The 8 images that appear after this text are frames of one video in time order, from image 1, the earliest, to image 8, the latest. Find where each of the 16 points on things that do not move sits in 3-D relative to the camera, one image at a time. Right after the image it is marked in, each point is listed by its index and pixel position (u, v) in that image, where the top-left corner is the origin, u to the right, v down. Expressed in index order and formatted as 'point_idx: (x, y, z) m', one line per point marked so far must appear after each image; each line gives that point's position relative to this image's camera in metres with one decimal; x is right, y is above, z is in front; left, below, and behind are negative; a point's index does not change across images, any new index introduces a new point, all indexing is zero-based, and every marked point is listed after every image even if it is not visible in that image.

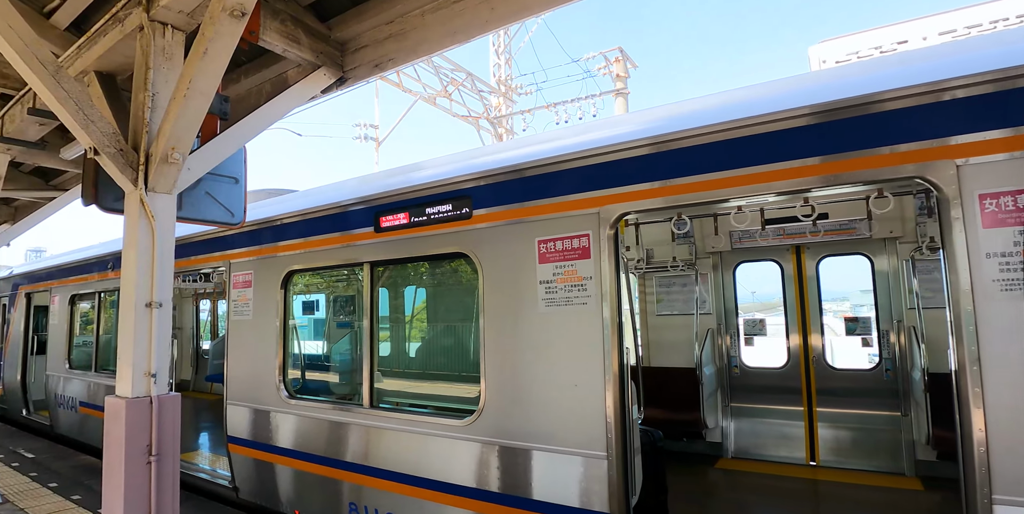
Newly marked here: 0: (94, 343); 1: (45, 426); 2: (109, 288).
0: (-4.9, -1.0, +6.2) m
1: (-6.2, -2.2, +6.9) m
2: (-4.7, -0.4, +6.1) m
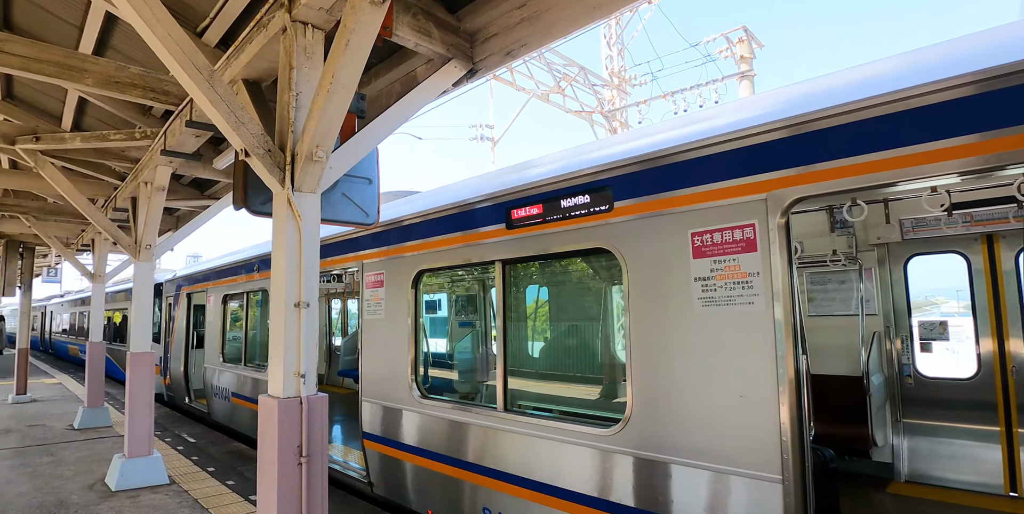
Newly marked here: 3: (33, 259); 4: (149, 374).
0: (-3.4, -1.1, +6.7) m
1: (-4.5, -2.3, +7.6) m
2: (-3.2, -0.4, +6.6) m
3: (-8.9, 0.0, +9.7) m
4: (-3.4, -1.1, +4.8) m
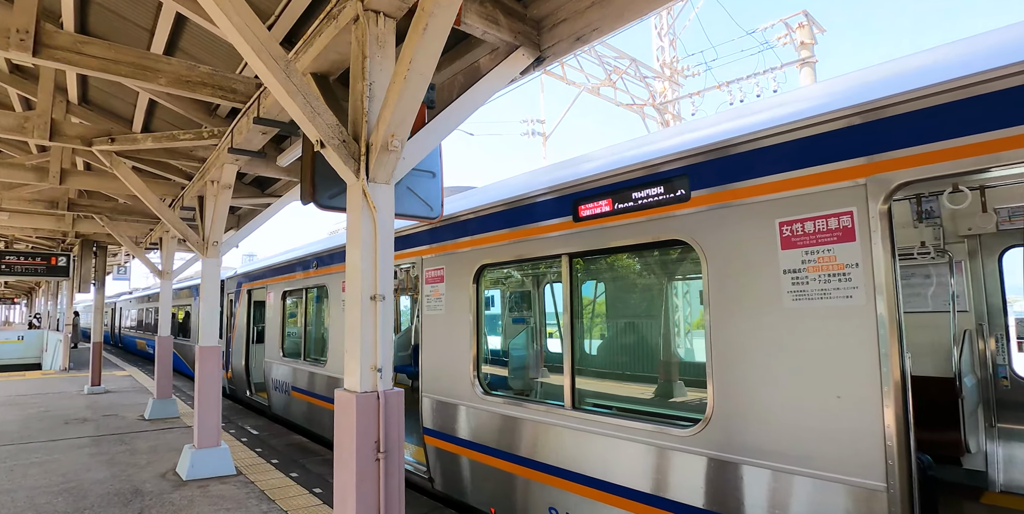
0: (-2.7, -1.0, +6.9) m
1: (-3.8, -2.3, +7.8) m
2: (-2.5, -0.4, +6.7) m
3: (-8.0, 0.0, +10.2) m
4: (-2.8, -1.0, +4.9) m
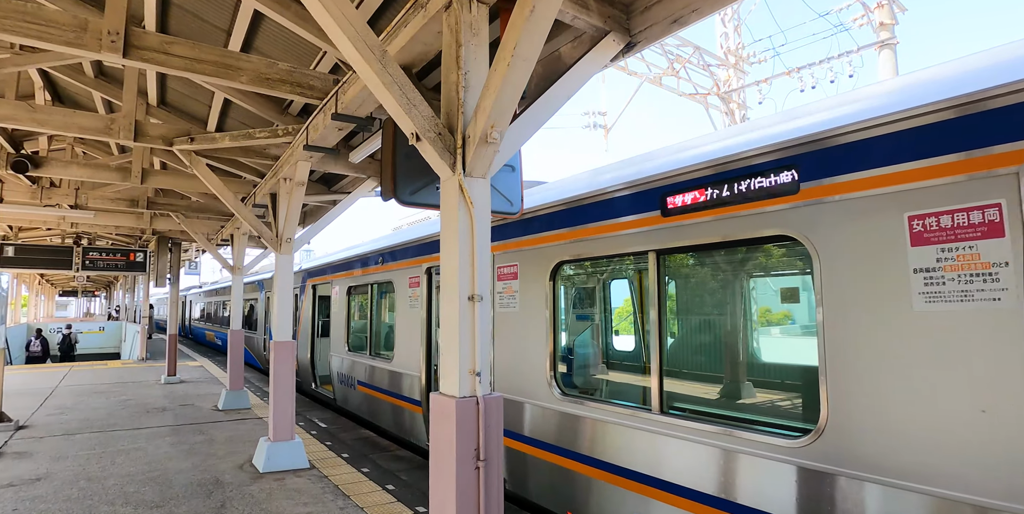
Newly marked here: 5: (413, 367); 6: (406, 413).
0: (-1.9, -1.0, +6.9) m
1: (-2.9, -2.2, +8.0) m
2: (-1.7, -0.3, +6.7) m
3: (-6.9, +0.1, +10.6) m
4: (-2.2, -1.0, +5.0) m
5: (-1.1, -1.3, +6.0) m
6: (-1.3, -1.8, +6.1) m
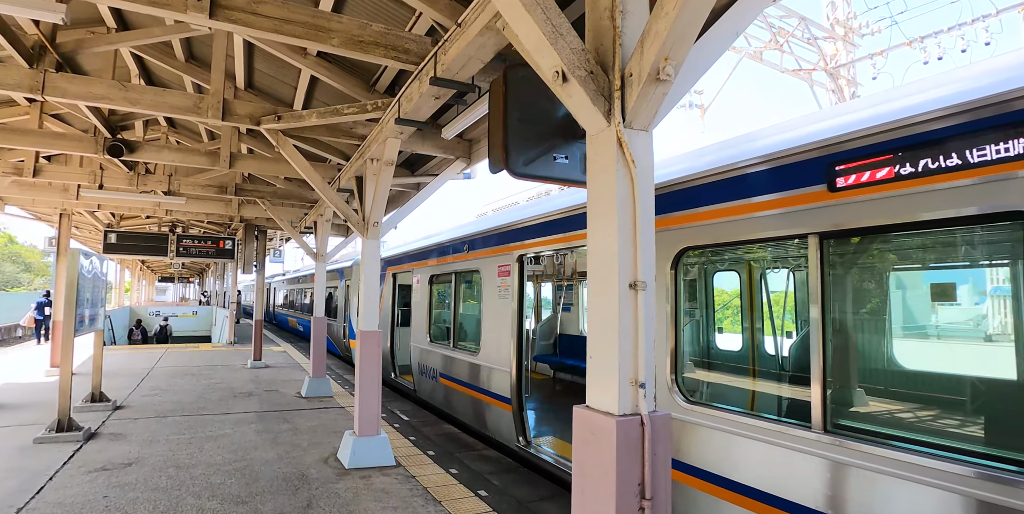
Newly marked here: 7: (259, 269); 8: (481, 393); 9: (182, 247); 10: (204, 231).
0: (-0.8, -0.8, +6.6) m
1: (-1.6, -2.0, +7.7) m
2: (-0.6, -0.1, +6.4) m
3: (-5.2, +0.3, +10.9) m
4: (-1.2, -0.9, +4.7) m
5: (-0.1, -1.1, +5.5) m
6: (-0.2, -1.7, +5.7) m
7: (-5.1, -0.2, +10.3) m
8: (-0.4, -1.6, +5.9) m
9: (-7.3, +0.2, +11.4) m
10: (-8.0, +0.7, +13.4) m
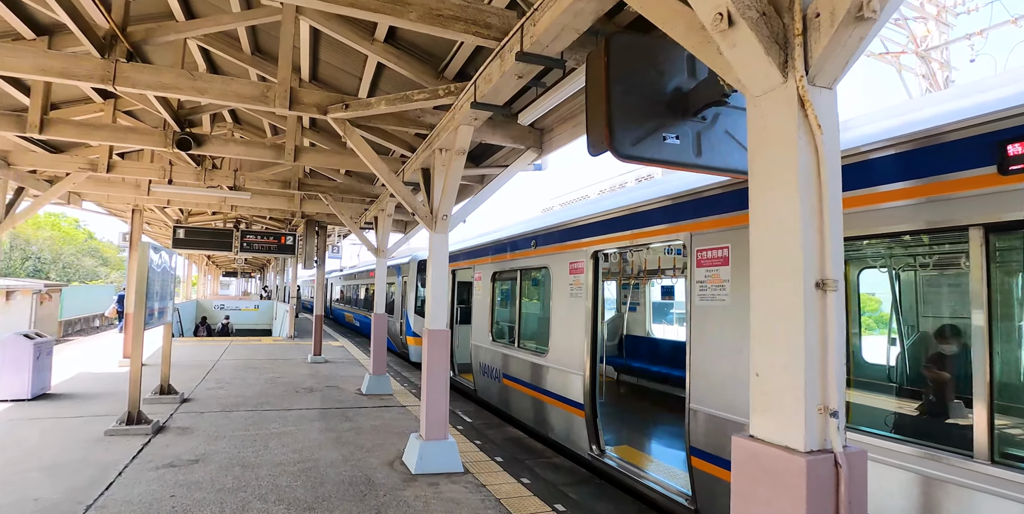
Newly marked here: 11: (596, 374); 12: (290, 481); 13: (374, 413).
0: (0.0, -0.8, +6.3) m
1: (-0.7, -1.9, +7.5) m
2: (+0.2, -0.1, +6.1) m
3: (-4.0, +0.4, +10.9) m
4: (-0.6, -0.8, +4.5) m
5: (+0.6, -1.1, +5.2) m
6: (+0.5, -1.6, +5.4) m
7: (-3.9, -0.1, +10.4) m
8: (+0.4, -1.5, +5.6) m
9: (-6.0, +0.3, +11.6) m
10: (-6.6, +0.8, +13.7) m
11: (+0.8, -1.1, +4.9) m
12: (-1.7, -1.7, +4.0) m
13: (-1.7, -1.9, +6.1) m
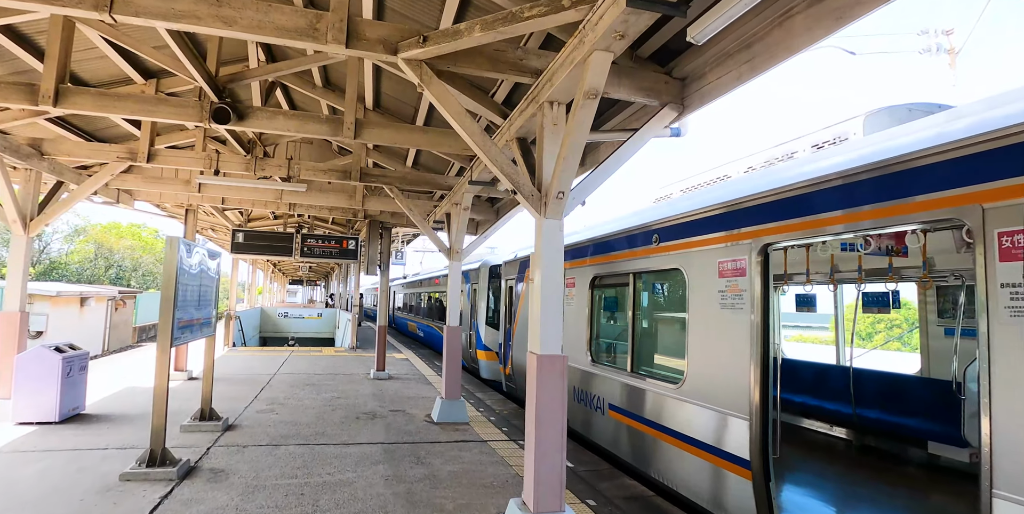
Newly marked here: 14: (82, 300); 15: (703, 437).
0: (+1.1, -0.7, +4.9) m
1: (+0.5, -2.0, +6.2) m
2: (+1.2, -0.1, +4.6) m
3: (-2.4, +0.3, +9.9) m
4: (+0.3, -0.8, +3.1) m
5: (+1.5, -1.1, +3.7) m
6: (+1.5, -1.6, +3.9) m
7: (-2.4, -0.2, +9.3) m
8: (+1.4, -1.5, +4.1) m
9: (-4.4, +0.2, +10.8) m
10: (-4.7, +0.6, +12.9) m
11: (+1.7, -1.1, +3.4) m
12: (-0.9, -1.7, +2.8) m
13: (-0.6, -1.9, +4.9) m
14: (-12.0, -1.2, +14.3) m
15: (+1.5, -1.4, +3.7) m
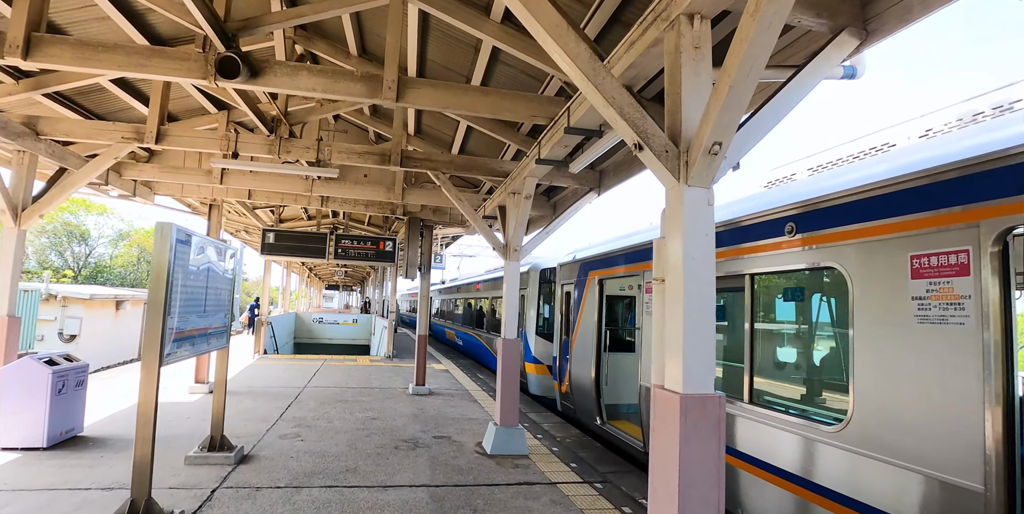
0: (+1.7, -0.7, +3.7) m
1: (+1.2, -2.0, +5.0) m
2: (+1.8, -0.1, +3.5) m
3: (-1.5, +0.3, +9.0) m
4: (+0.8, -0.7, +2.0) m
5: (+2.1, -1.0, +2.5) m
6: (+2.0, -1.6, +2.7) m
7: (-1.5, -0.2, +8.4) m
8: (+1.9, -1.5, +2.9) m
9: (-3.4, +0.2, +10.0) m
10: (-3.5, +0.6, +12.1) m
11: (+2.2, -1.0, +2.2) m
12: (-0.4, -1.6, +1.7) m
13: (0.0, -1.8, +3.8) m
14: (-10.8, -1.3, +14.0) m
15: (+2.1, -1.3, +2.5) m
